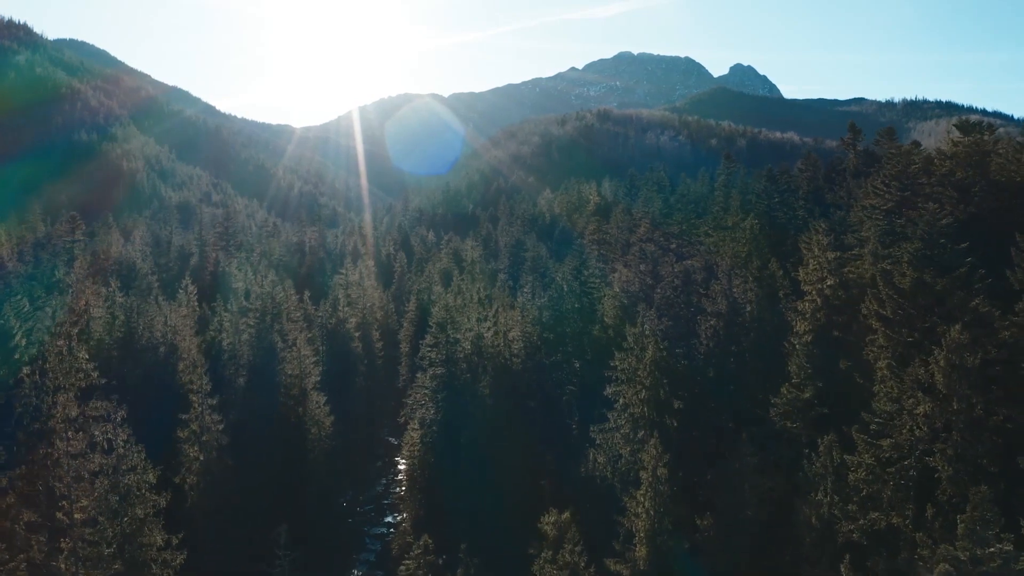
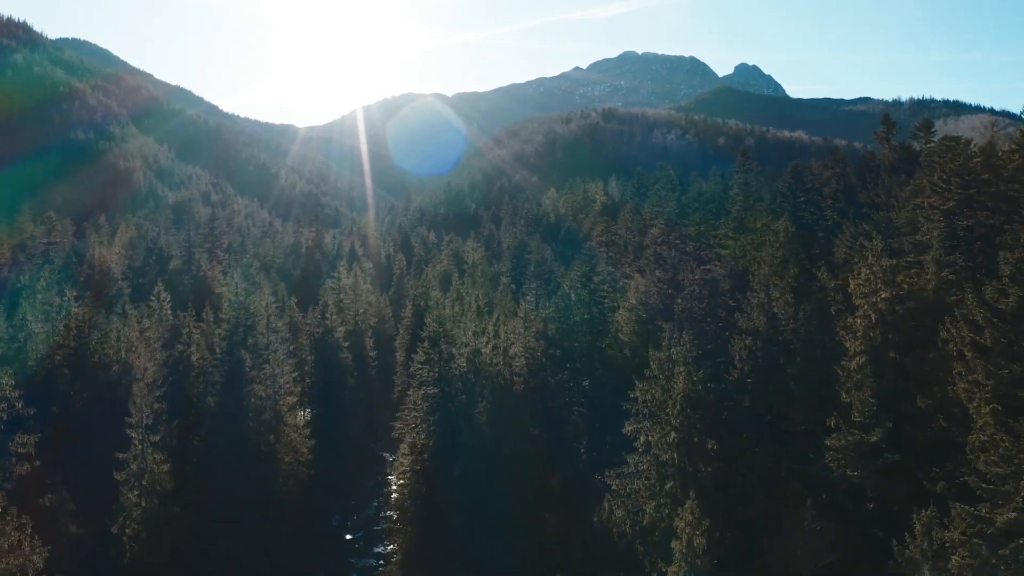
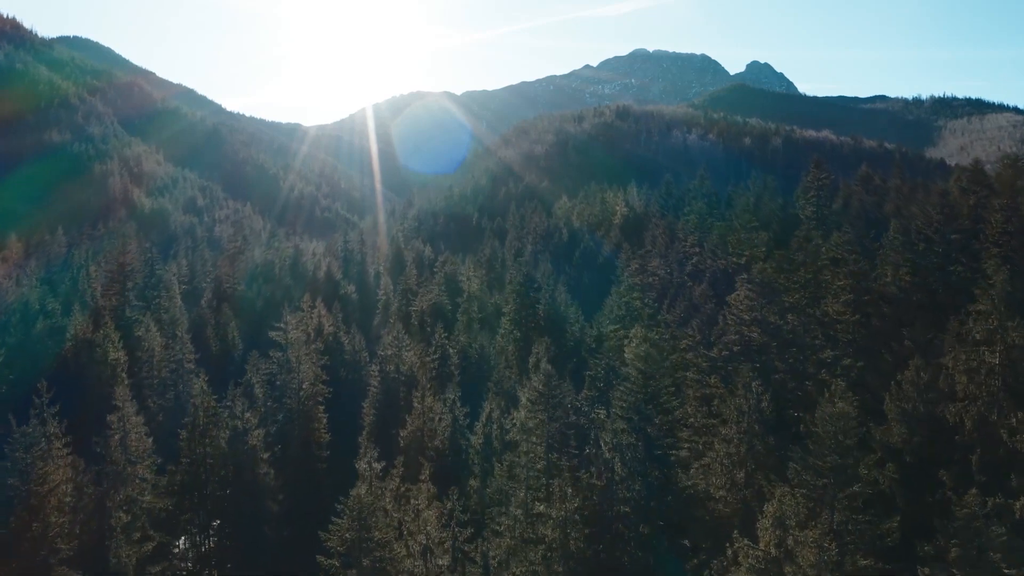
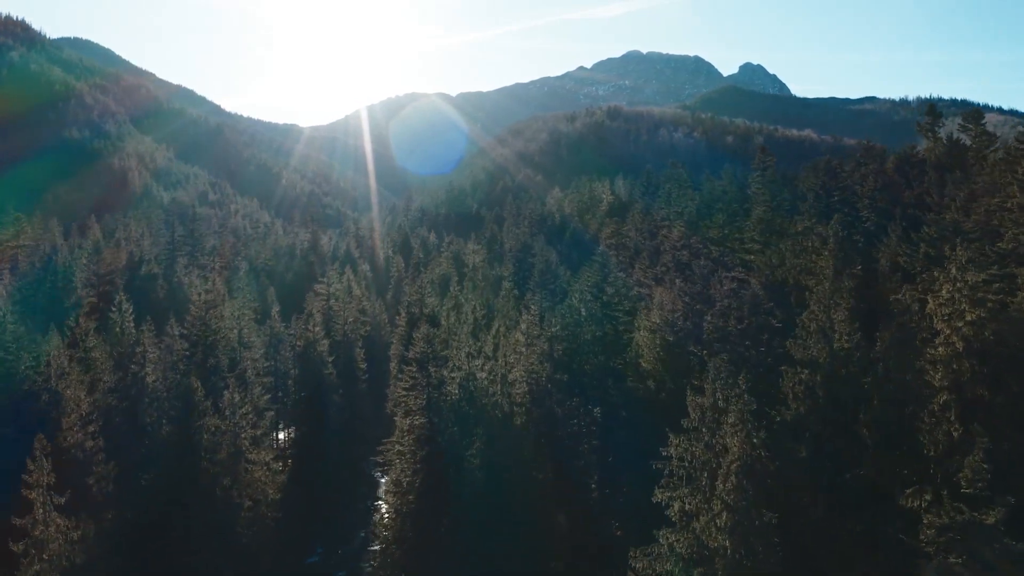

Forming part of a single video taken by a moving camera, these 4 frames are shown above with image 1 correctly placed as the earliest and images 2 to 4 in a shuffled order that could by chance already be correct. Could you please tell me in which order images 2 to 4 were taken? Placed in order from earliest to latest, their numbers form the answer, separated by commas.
2, 4, 3
